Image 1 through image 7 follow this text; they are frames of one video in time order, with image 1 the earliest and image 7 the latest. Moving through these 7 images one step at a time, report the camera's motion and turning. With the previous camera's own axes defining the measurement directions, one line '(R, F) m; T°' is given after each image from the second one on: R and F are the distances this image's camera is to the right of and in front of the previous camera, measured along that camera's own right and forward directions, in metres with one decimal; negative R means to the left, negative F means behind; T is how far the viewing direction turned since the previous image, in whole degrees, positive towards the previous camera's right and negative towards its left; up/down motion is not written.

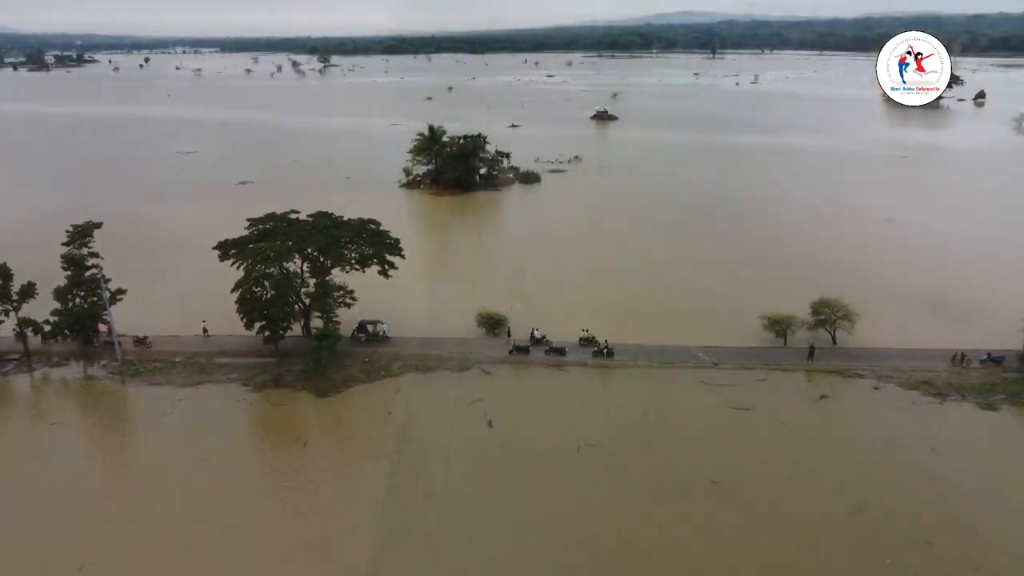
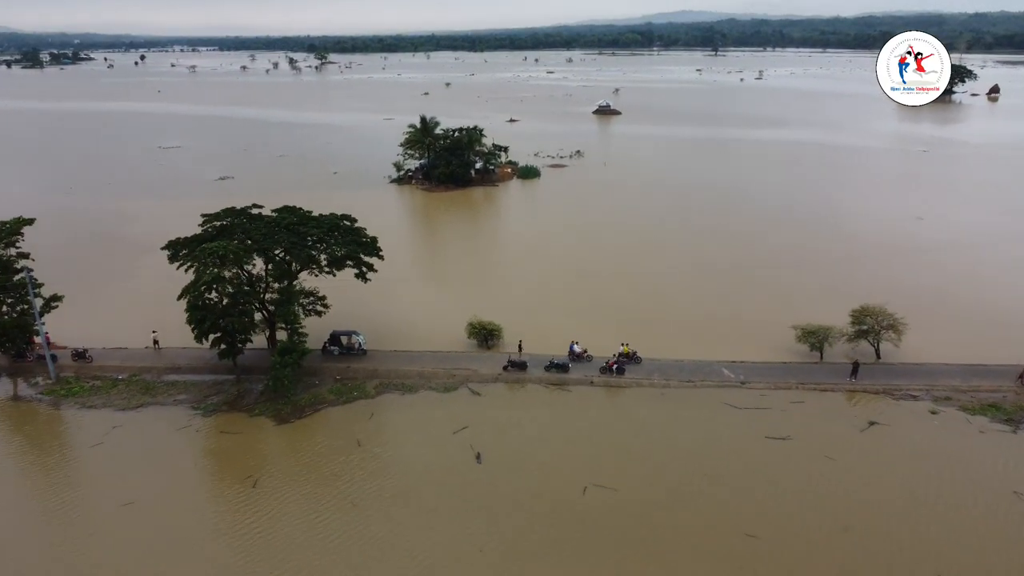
(+0.1, +2.3) m; 0°
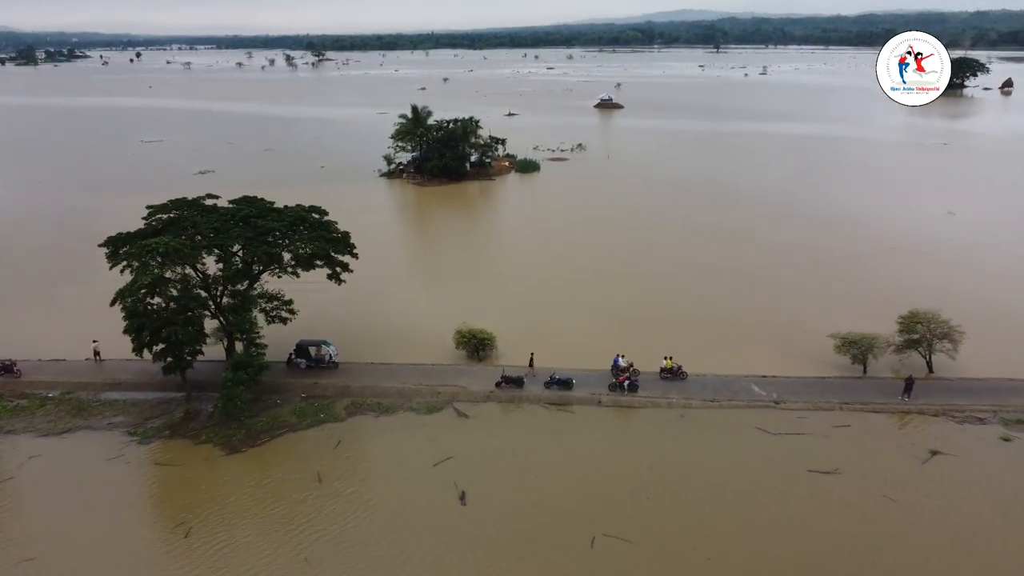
(+0.1, +2.1) m; 0°
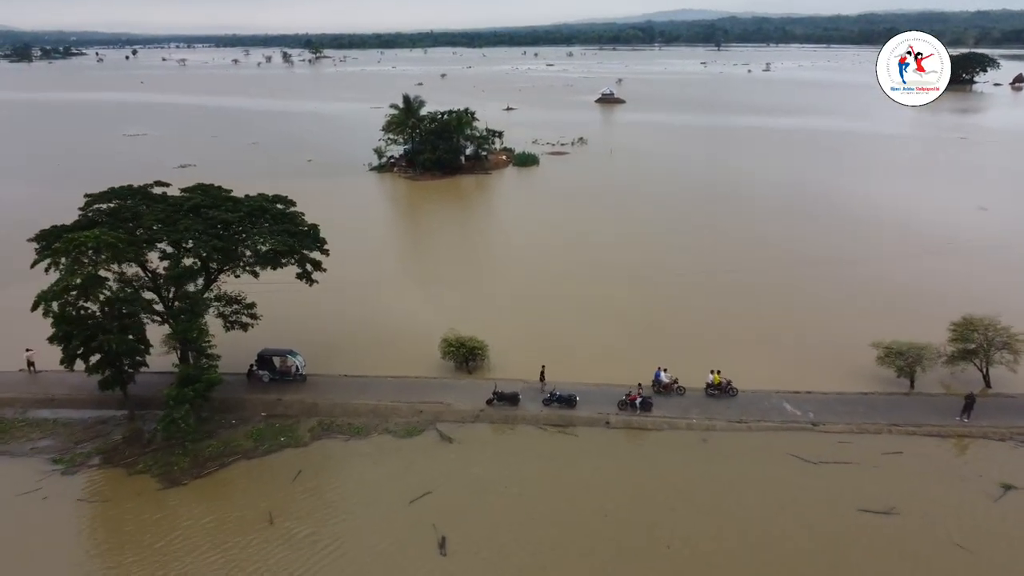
(+0.1, +1.7) m; 0°
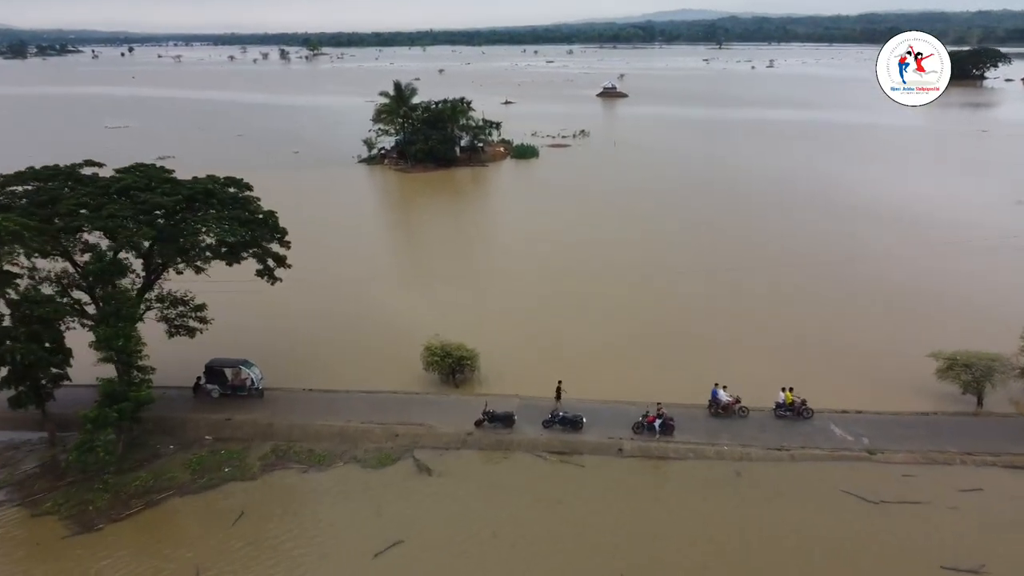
(0.0, +1.8) m; 0°
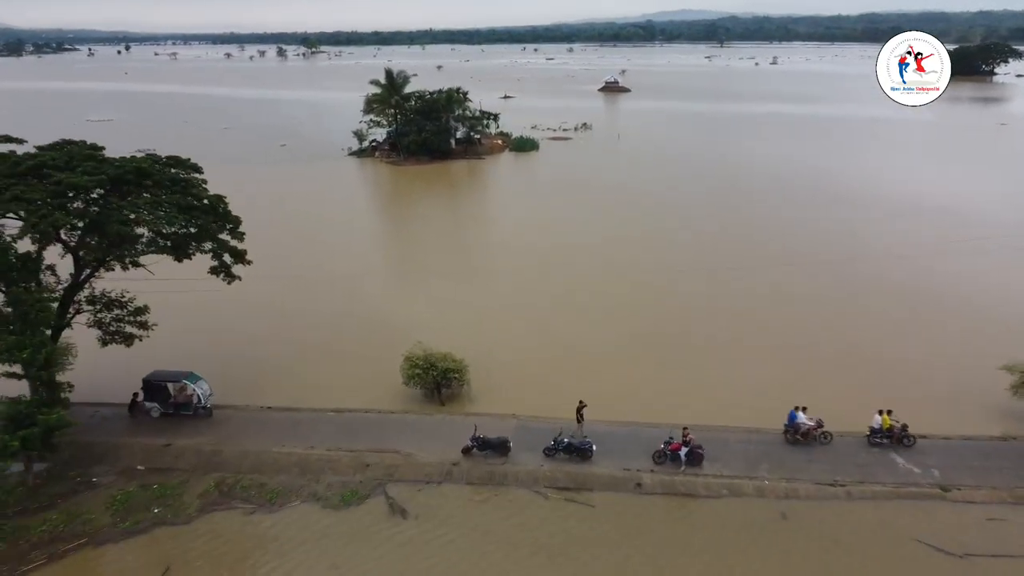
(0.0, +1.5) m; 0°
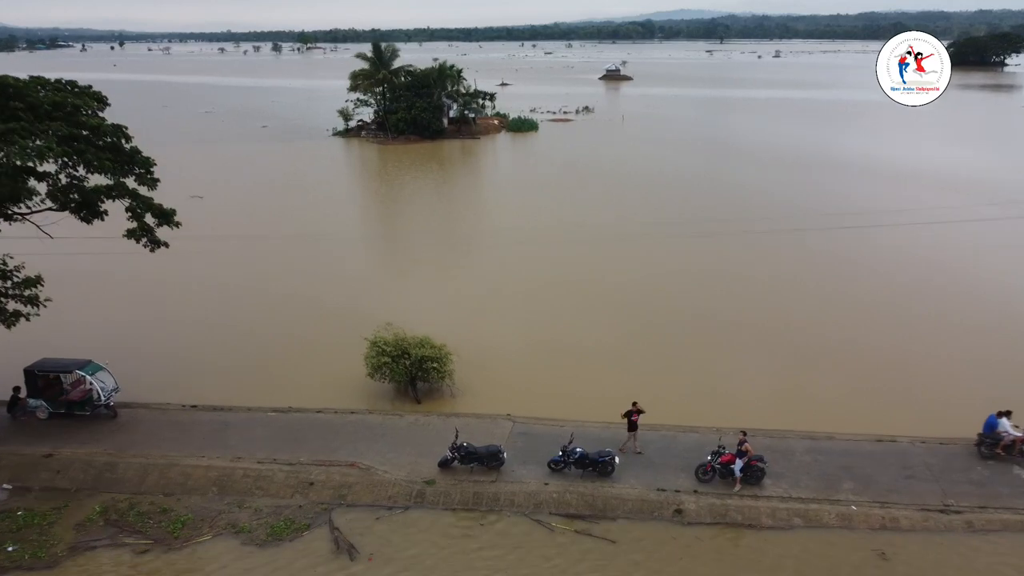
(0.0, +1.9) m; 0°
